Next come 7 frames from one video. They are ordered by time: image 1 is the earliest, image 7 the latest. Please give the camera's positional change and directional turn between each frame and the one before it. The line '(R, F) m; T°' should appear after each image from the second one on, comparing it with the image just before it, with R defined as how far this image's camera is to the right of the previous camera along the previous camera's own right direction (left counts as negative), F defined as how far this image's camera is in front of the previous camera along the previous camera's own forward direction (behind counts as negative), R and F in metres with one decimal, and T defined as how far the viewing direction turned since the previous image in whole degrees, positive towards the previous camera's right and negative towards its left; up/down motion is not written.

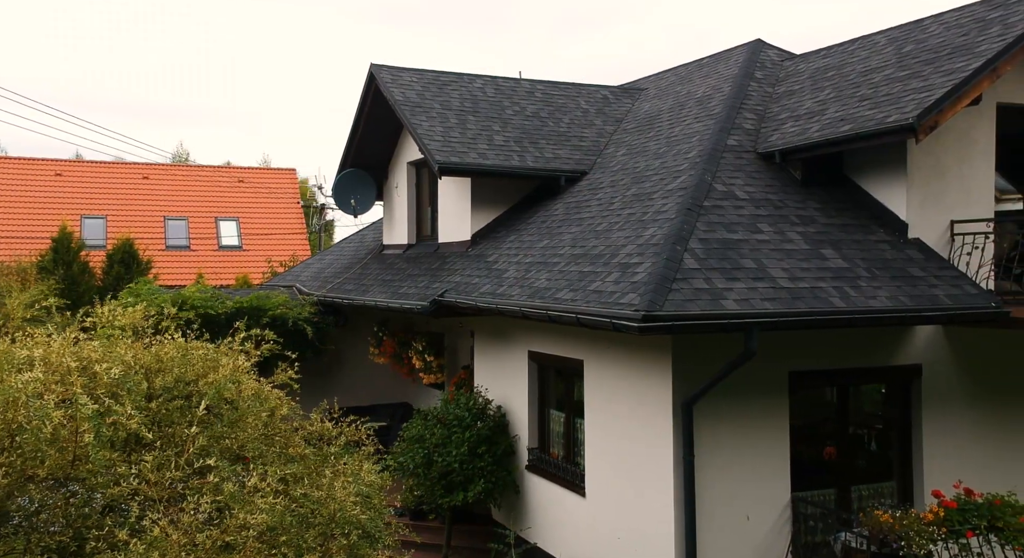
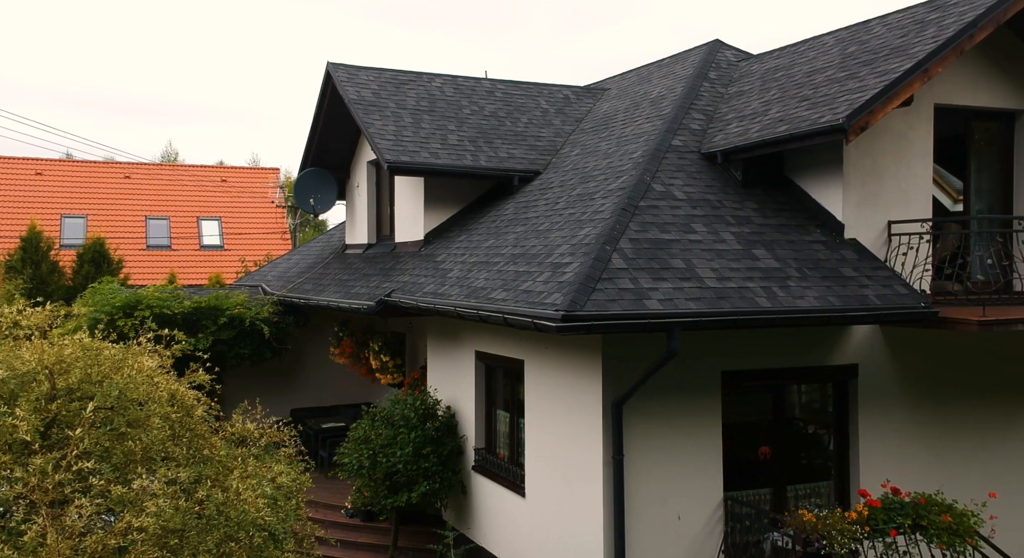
(+0.4, 0.0) m; +1°
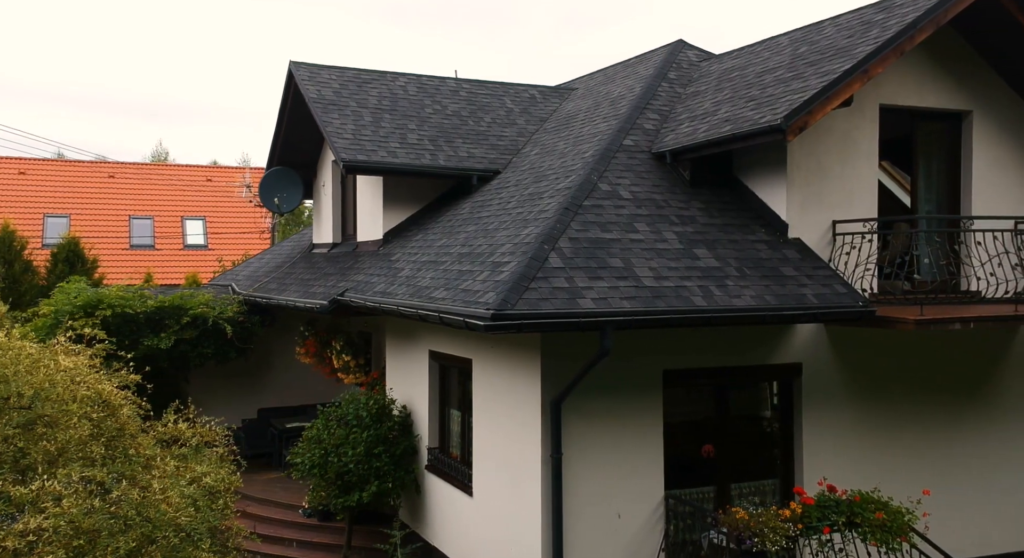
(+0.4, 0.0) m; +1°
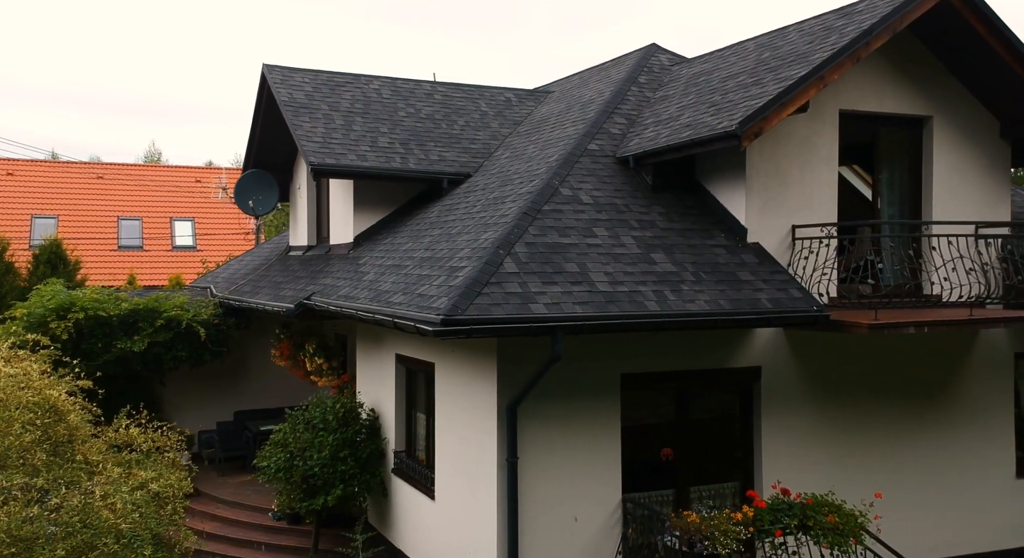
(+0.3, 0.0) m; +1°
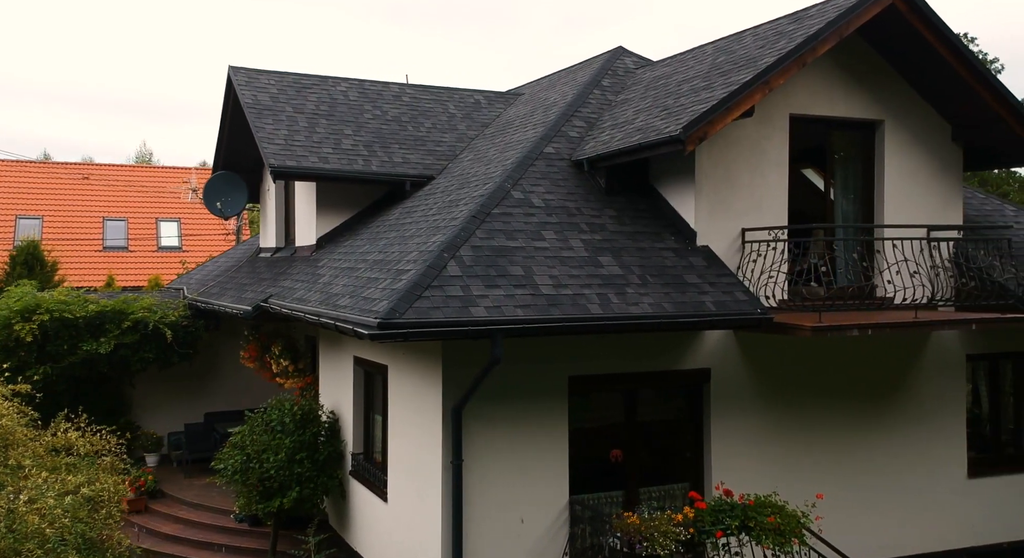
(+0.3, -0.1) m; +1°
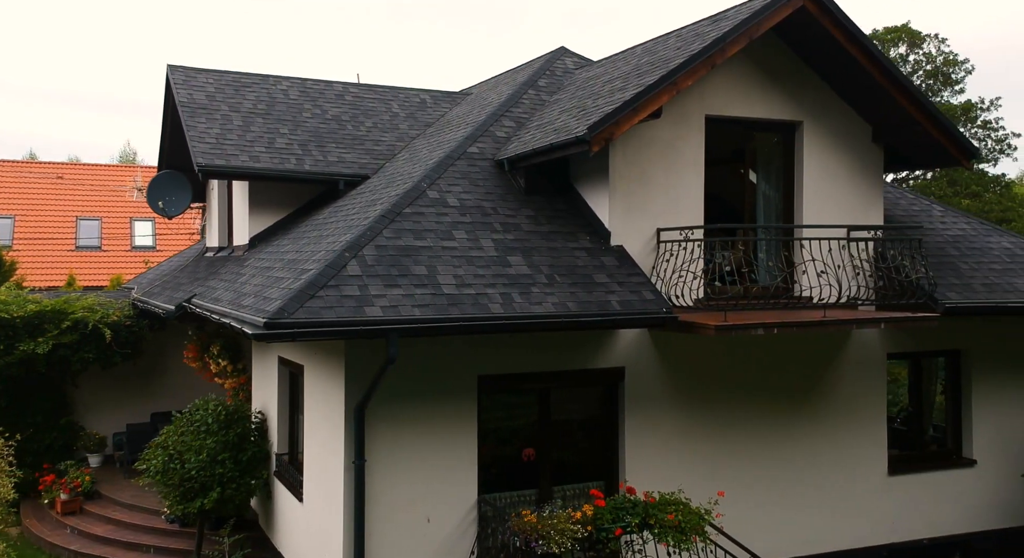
(+0.6, 0.0) m; +2°
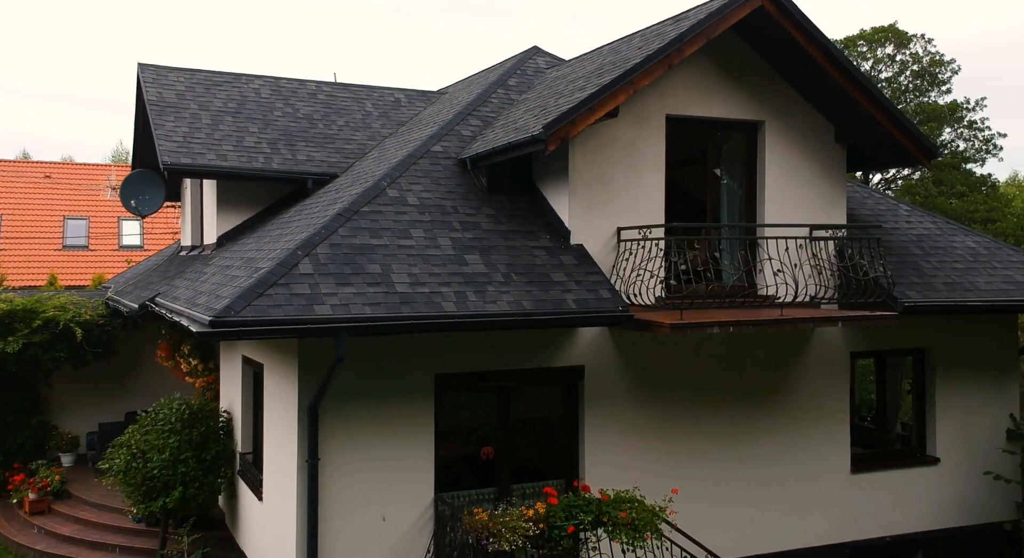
(+0.3, 0.0) m; +1°
